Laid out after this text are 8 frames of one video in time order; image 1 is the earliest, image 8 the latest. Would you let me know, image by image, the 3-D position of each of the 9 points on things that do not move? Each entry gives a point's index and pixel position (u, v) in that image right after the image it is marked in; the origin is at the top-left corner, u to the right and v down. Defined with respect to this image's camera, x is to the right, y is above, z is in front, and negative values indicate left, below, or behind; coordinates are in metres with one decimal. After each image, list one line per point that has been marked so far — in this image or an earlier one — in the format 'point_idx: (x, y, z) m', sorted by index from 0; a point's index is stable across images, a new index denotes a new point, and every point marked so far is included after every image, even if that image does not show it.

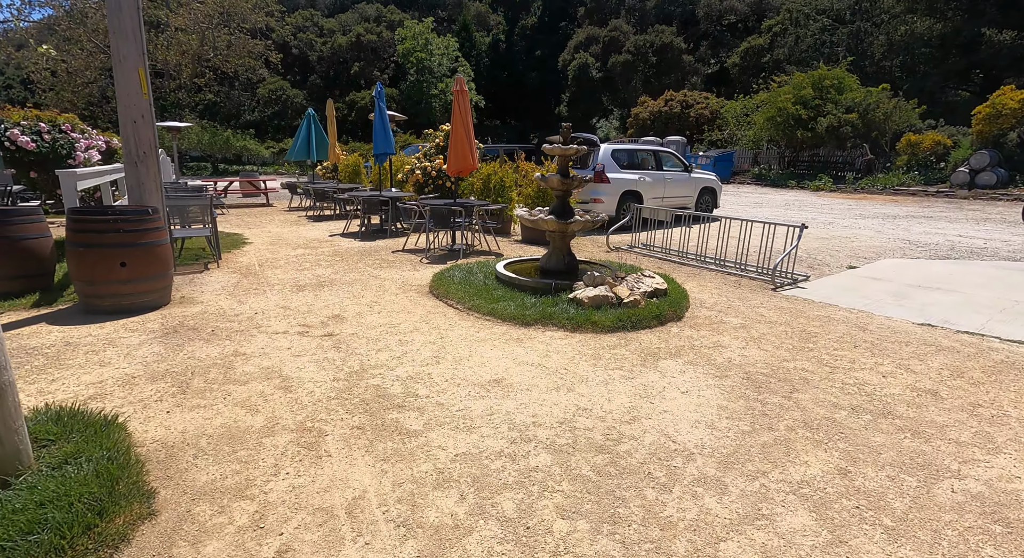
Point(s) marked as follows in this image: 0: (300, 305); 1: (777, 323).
0: (-2.2, -0.3, +5.7) m
1: (+2.6, -0.4, +5.4) m
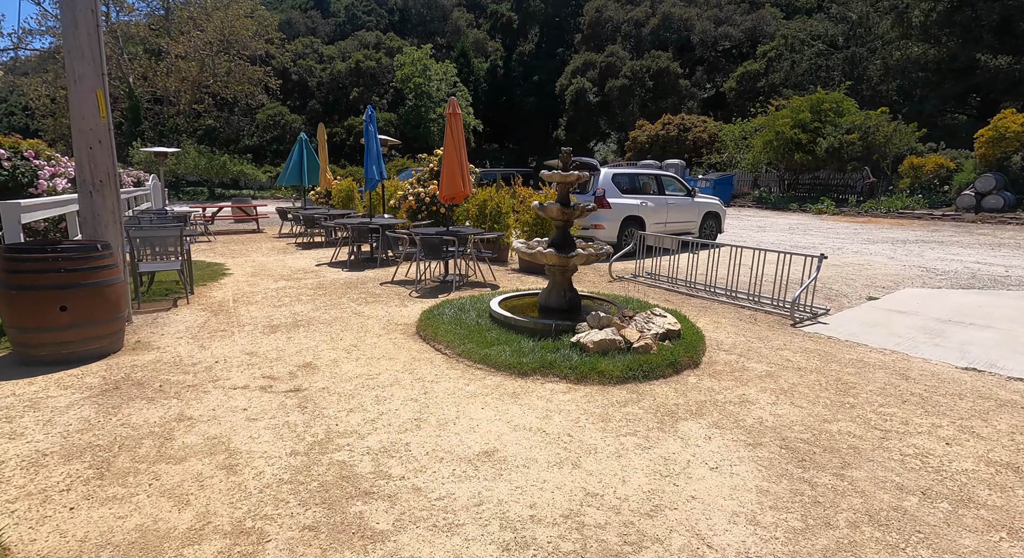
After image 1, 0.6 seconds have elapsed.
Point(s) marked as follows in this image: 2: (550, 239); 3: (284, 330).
0: (-2.2, -0.7, +5.1) m
1: (+2.6, -0.8, +4.7) m
2: (+0.4, +0.4, +5.7) m
3: (-2.4, -0.6, +5.7) m
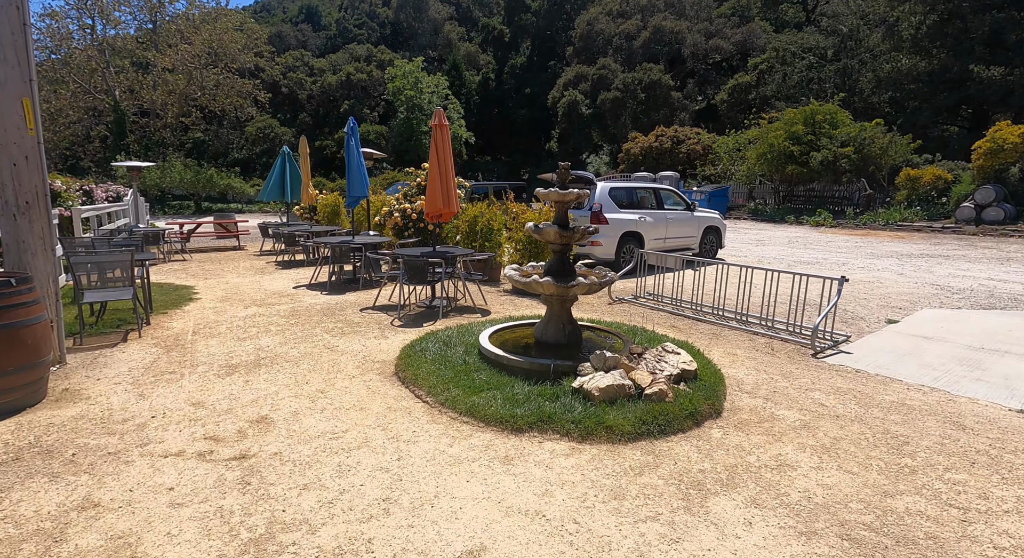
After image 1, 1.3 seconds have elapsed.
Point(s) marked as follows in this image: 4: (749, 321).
0: (-2.3, -1.0, +4.4) m
1: (+2.5, -1.0, +4.1) m
2: (+0.3, +0.1, +5.1) m
3: (-2.5, -0.9, +5.0) m
4: (+3.1, -0.6, +7.2) m
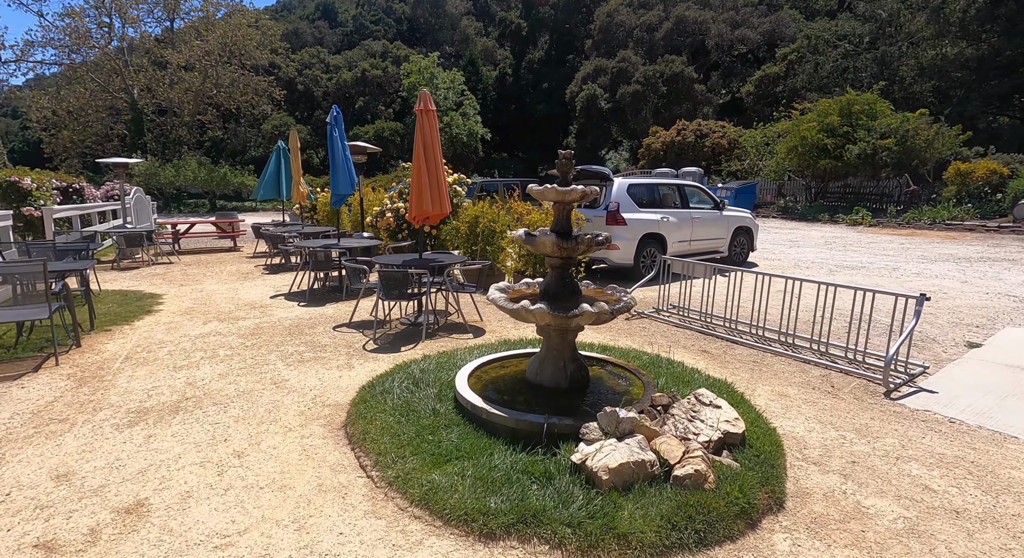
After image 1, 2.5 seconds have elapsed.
0: (-2.4, -1.2, +3.2) m
1: (+2.3, -1.2, +2.8) m
2: (+0.2, 0.0, +3.9) m
3: (-2.6, -1.0, +3.9) m
4: (+3.1, -0.7, +5.9) m
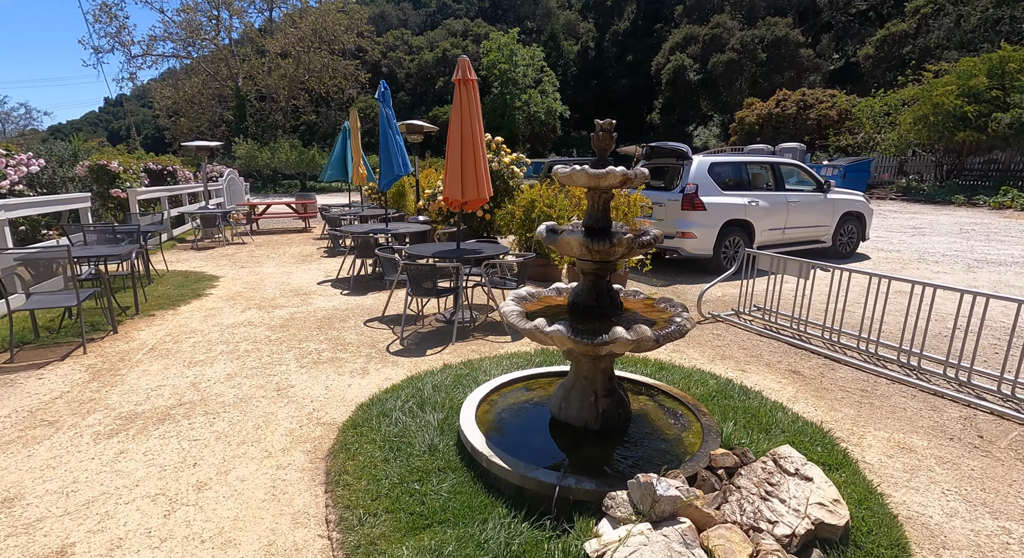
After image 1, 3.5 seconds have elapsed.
0: (-2.4, -1.2, +2.8) m
1: (+2.2, -1.3, +1.6) m
2: (+0.3, -0.1, +3.0) m
3: (-2.4, -1.0, +3.5) m
4: (+3.5, -0.8, +4.6) m
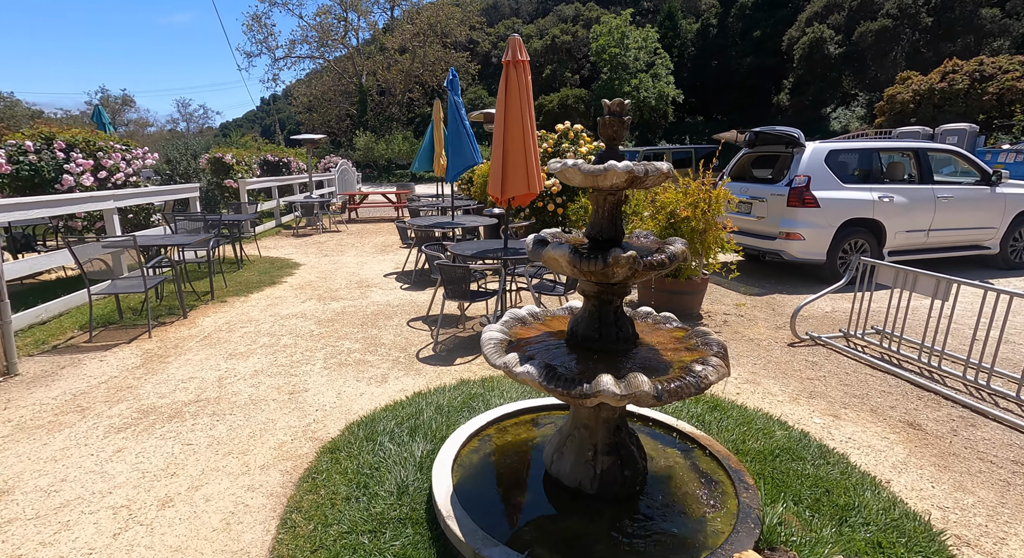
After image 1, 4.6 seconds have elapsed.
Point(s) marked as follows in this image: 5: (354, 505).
0: (-2.5, -1.1, +2.8) m
1: (+1.8, -1.5, +0.7) m
2: (+0.3, -0.2, +2.4) m
3: (-2.4, -1.0, +3.4) m
4: (+3.7, -1.0, +3.3) m
5: (-0.7, -1.0, +2.5) m
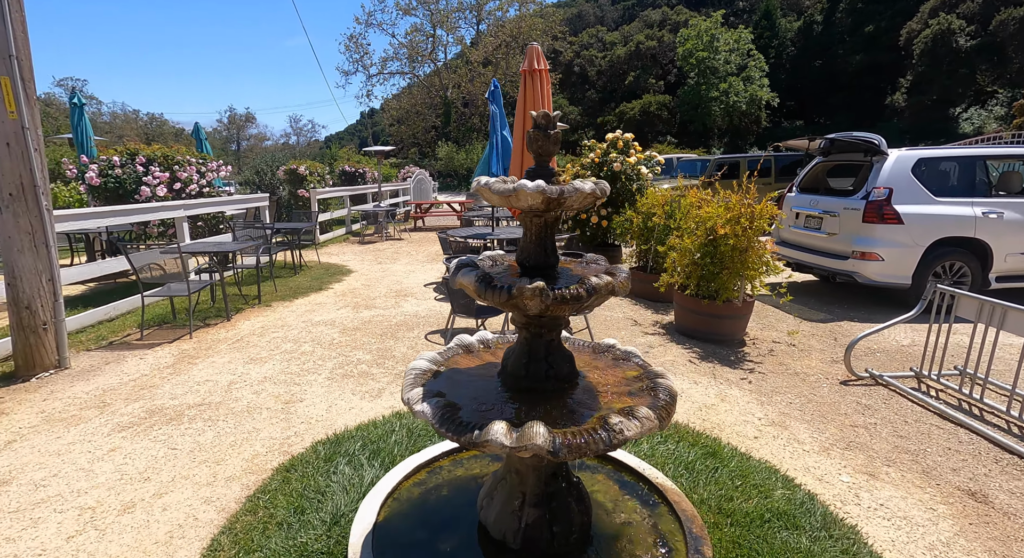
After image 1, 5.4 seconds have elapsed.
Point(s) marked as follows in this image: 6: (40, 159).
0: (-2.7, -1.2, +3.0) m
1: (+1.2, -1.7, +0.2) m
2: (0.0, -0.3, +2.1) m
3: (-2.5, -1.0, +3.6) m
4: (+3.4, -1.2, +2.5) m
5: (-1.0, -1.1, +2.4) m
6: (-3.9, +1.0, +4.6) m
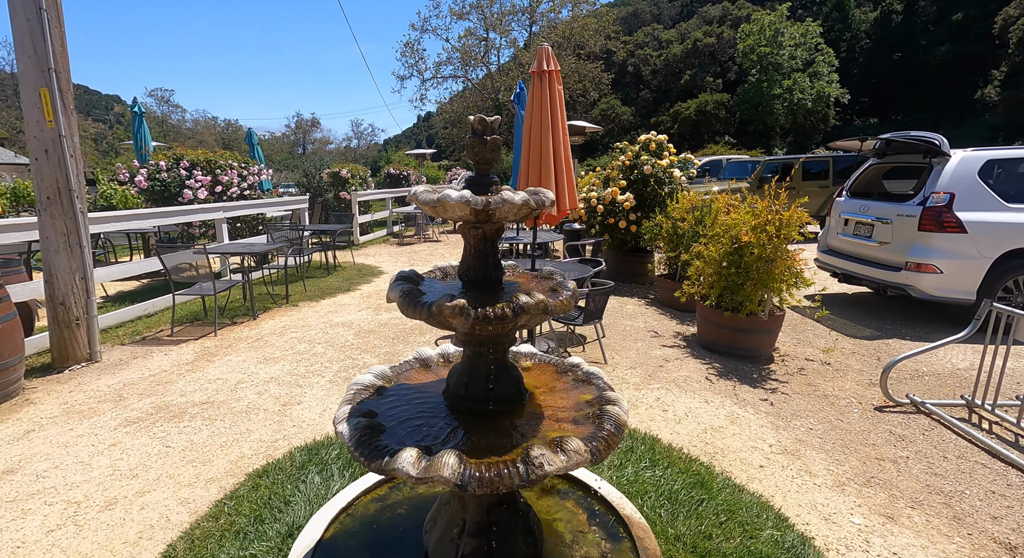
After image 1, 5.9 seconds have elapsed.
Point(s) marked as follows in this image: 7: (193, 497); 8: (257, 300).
0: (-2.8, -1.1, +3.1) m
1: (+0.8, -1.7, -0.1) m
2: (-0.2, -0.3, +2.0) m
3: (-2.5, -1.0, +3.7) m
4: (+3.3, -1.3, +2.0) m
5: (-1.2, -1.1, +2.4) m
6: (-3.8, +1.0, +4.8) m
7: (-1.7, -1.1, +2.9) m
8: (-3.2, -0.3, +7.0) m
